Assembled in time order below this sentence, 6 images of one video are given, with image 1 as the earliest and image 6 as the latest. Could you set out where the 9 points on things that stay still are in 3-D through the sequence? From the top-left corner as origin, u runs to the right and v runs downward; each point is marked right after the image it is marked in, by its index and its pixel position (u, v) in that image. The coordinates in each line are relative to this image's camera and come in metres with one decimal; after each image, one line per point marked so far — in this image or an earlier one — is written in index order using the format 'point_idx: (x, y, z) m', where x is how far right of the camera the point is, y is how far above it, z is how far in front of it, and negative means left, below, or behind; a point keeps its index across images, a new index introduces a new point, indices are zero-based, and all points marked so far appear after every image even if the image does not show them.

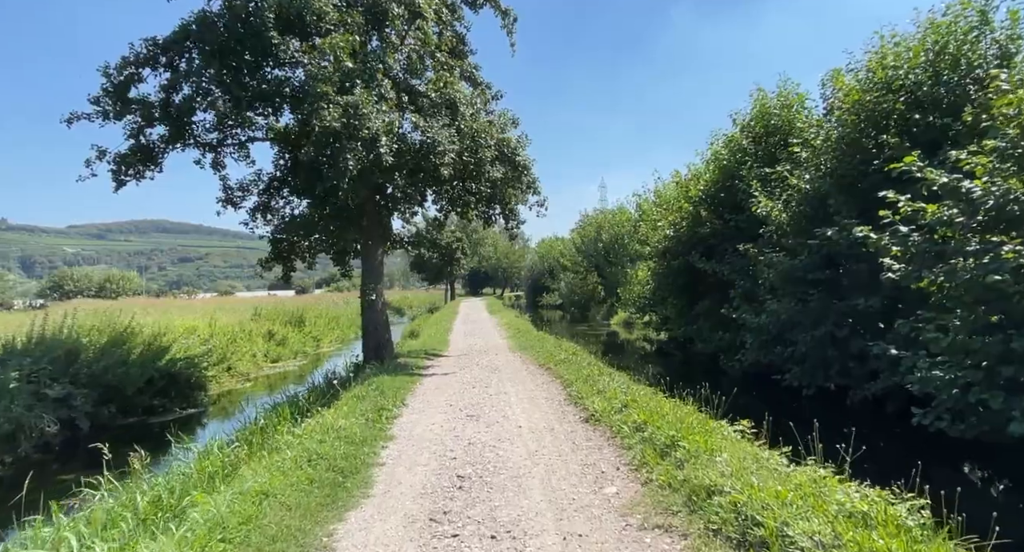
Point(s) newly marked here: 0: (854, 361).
0: (+6.7, -1.7, +11.0) m
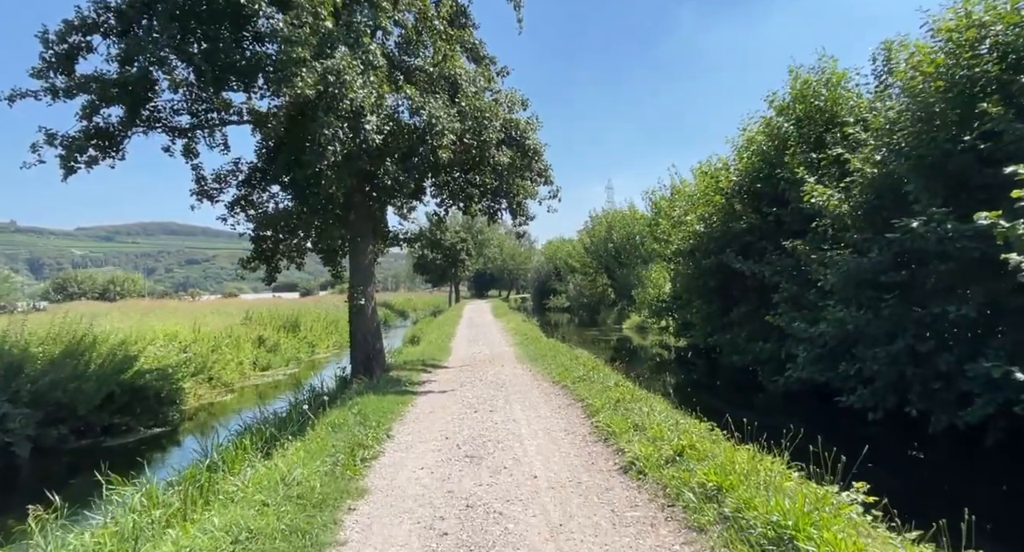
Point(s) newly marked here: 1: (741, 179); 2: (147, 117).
0: (+6.8, -1.7, +9.0) m
1: (+6.0, +2.5, +14.7) m
2: (-8.7, +3.8, +13.4) m
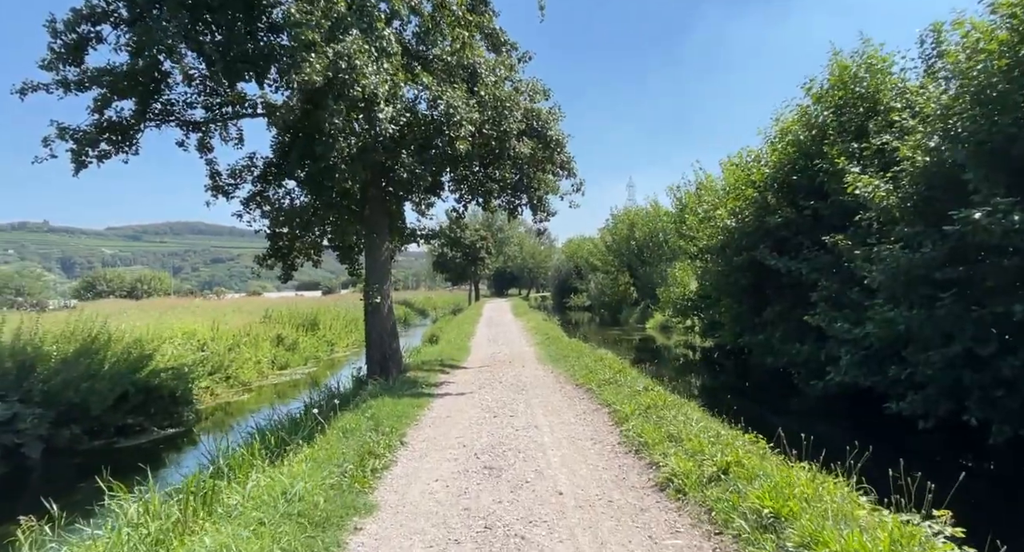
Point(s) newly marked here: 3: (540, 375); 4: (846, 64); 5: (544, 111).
0: (+7.2, -1.7, +8.2) m
1: (+6.6, +2.6, +14.0) m
2: (-8.2, +3.9, +13.1) m
3: (+0.6, -2.2, +12.6) m
4: (+7.7, +4.9, +12.9) m
5: (+0.8, +4.1, +13.8) m
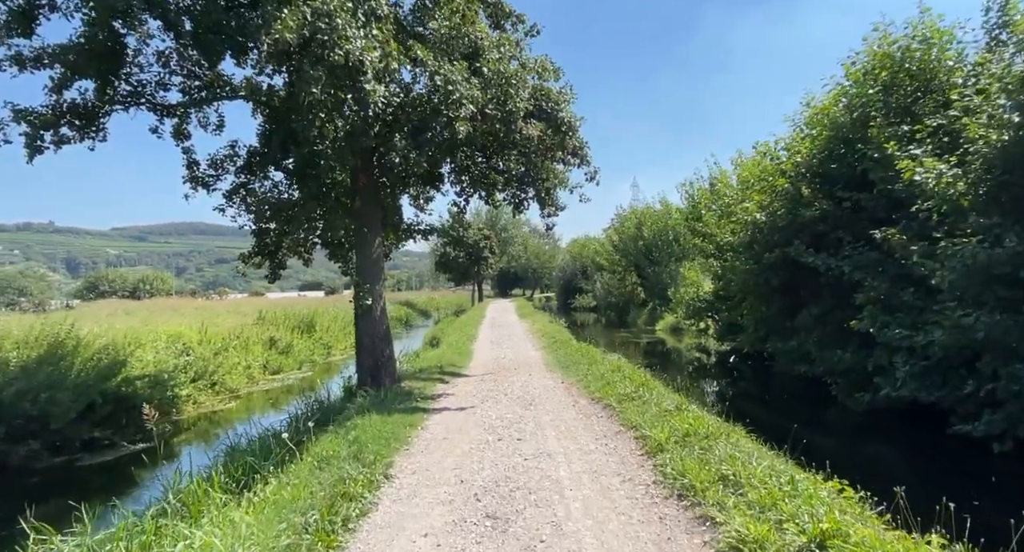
0: (+7.3, -1.6, +6.8) m
1: (+6.7, +2.6, +12.6) m
2: (-8.1, +3.9, +11.8) m
3: (+0.8, -2.2, +11.3) m
4: (+7.8, +4.9, +11.6) m
5: (+1.0, +4.2, +12.5) m
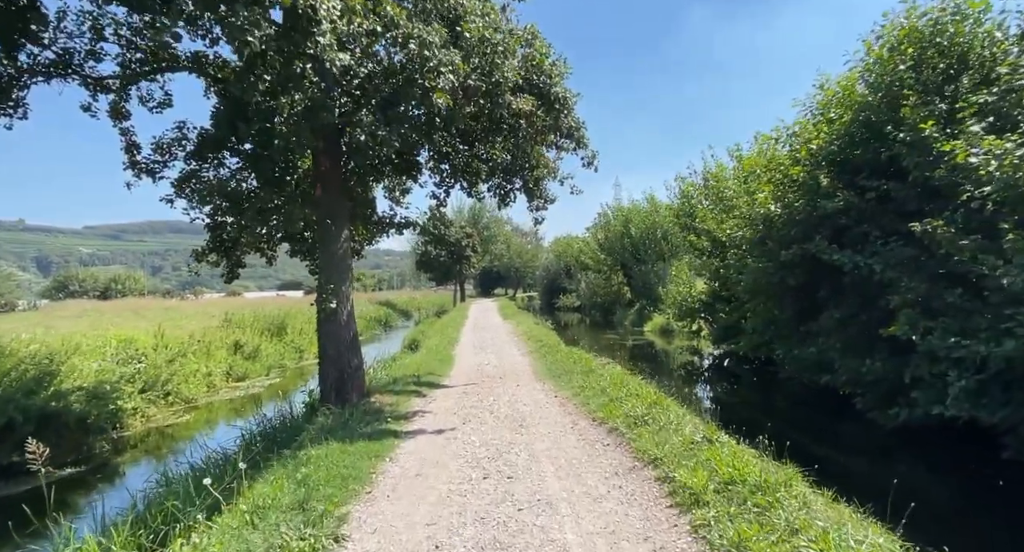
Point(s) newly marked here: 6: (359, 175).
0: (+7.2, -1.6, +5.6) m
1: (+6.4, +2.6, +11.3) m
2: (-8.3, +3.9, +10.1) m
3: (+0.5, -2.2, +9.9) m
4: (+7.6, +4.9, +10.3) m
5: (+0.7, +4.2, +11.1) m
6: (-3.2, +2.1, +11.6) m
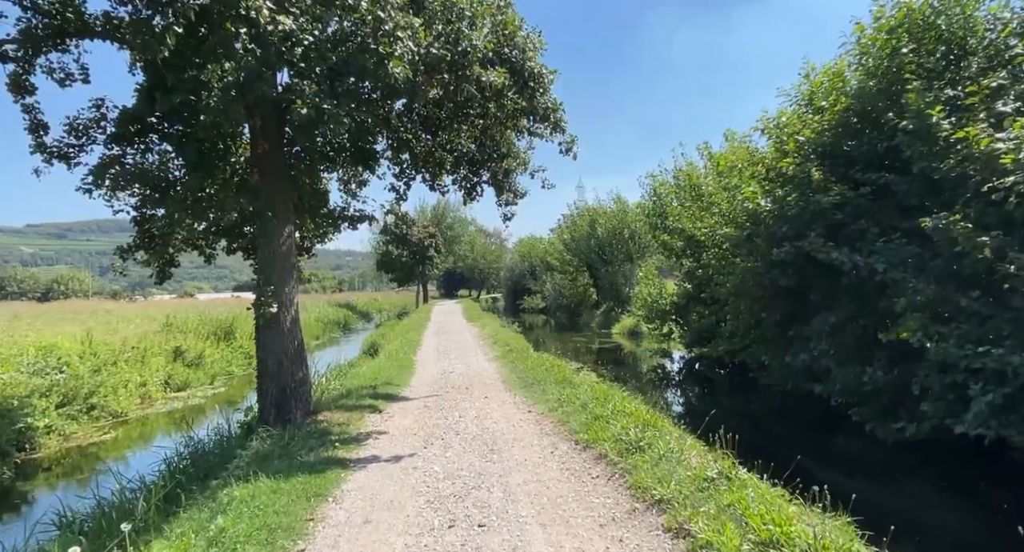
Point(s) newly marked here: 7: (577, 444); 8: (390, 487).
0: (+6.9, -1.6, +4.9) m
1: (+5.8, +2.6, +10.6) m
2: (-8.8, +3.9, +8.4) m
3: (0.0, -2.2, +8.7) m
4: (+7.0, +4.9, +9.7) m
5: (+0.1, +4.2, +9.9) m
6: (-3.8, +2.1, +10.3) m
7: (+0.8, -2.0, +6.8) m
8: (-1.3, -2.3, +6.0) m
